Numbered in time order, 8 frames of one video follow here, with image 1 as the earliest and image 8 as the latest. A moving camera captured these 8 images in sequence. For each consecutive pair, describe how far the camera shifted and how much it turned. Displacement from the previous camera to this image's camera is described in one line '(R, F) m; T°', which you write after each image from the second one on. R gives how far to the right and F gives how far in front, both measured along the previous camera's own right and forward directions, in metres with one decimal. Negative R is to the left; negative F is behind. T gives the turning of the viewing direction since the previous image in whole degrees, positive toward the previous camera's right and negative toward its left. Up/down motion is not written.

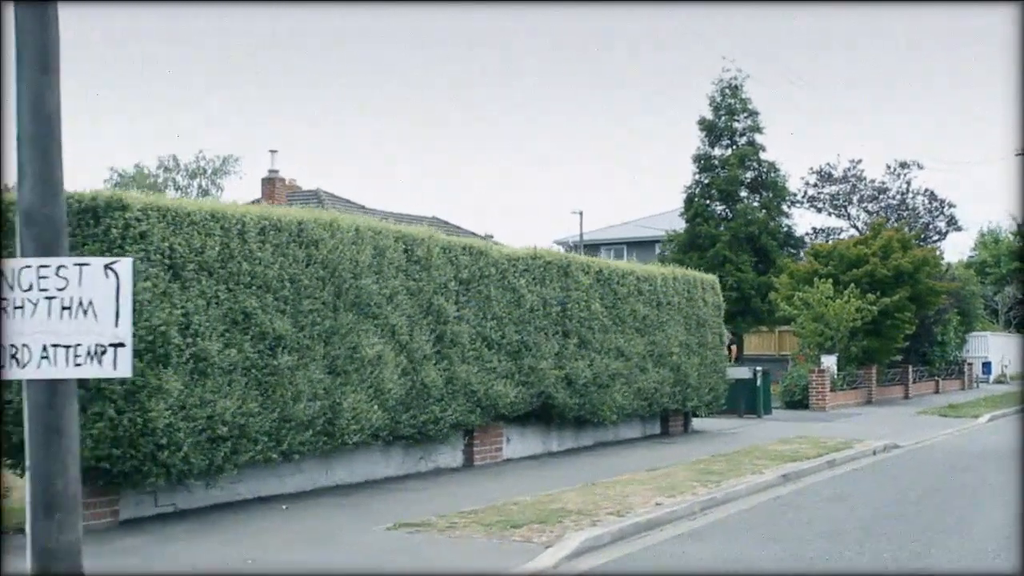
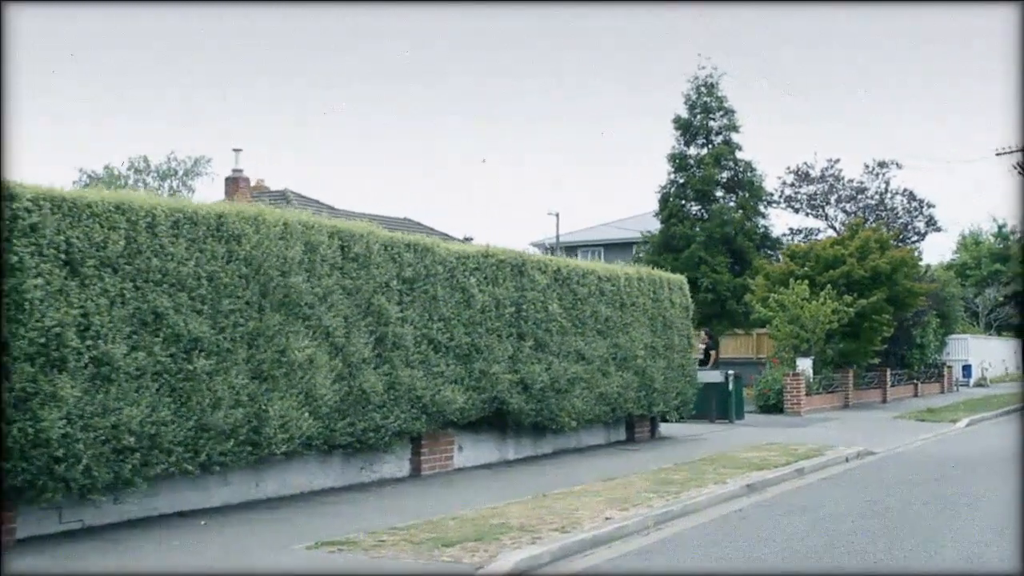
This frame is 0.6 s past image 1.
(+0.3, +0.7) m; +1°
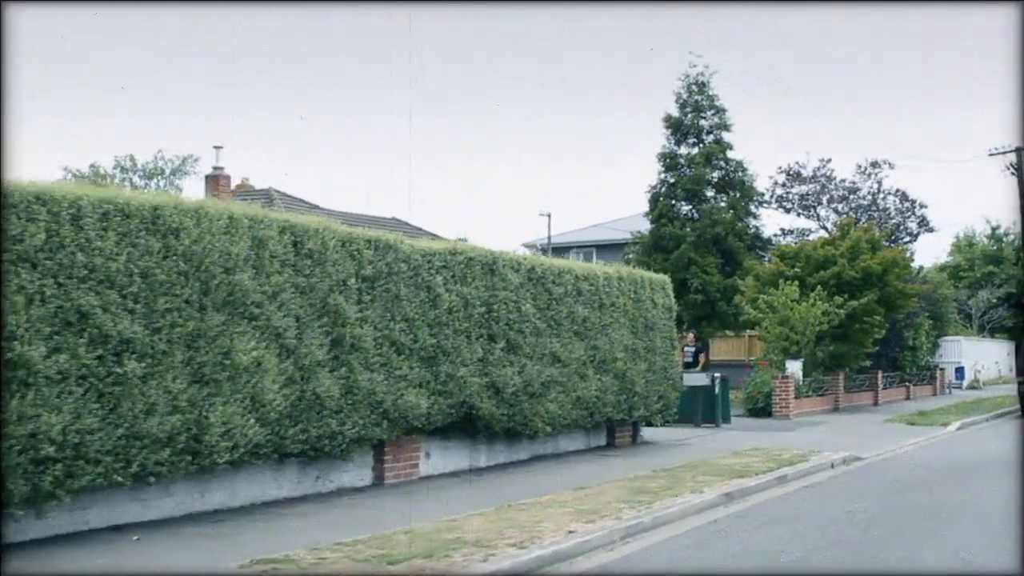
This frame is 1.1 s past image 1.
(+0.2, +0.6) m; 0°
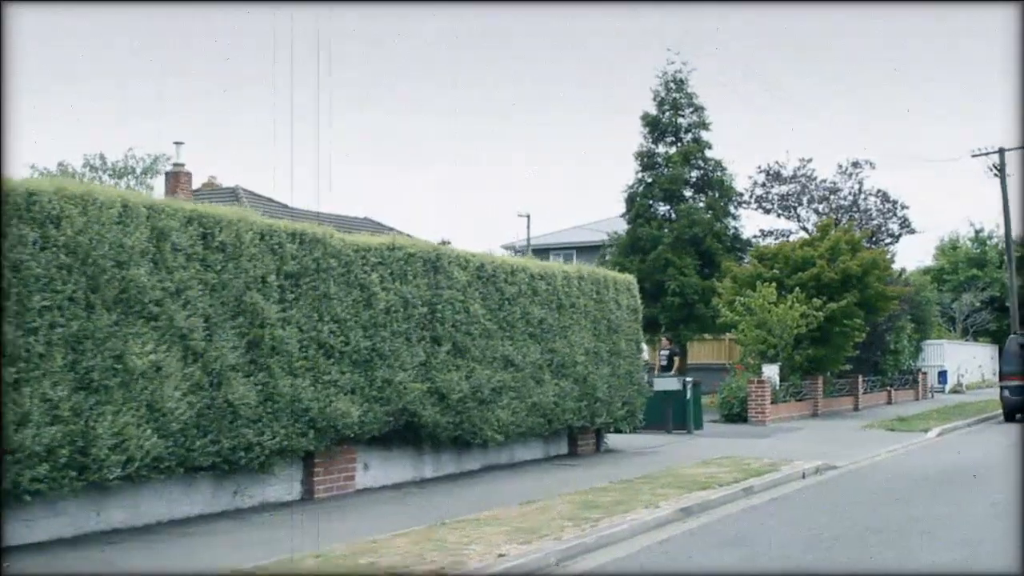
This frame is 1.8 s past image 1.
(+0.3, +1.0) m; 0°
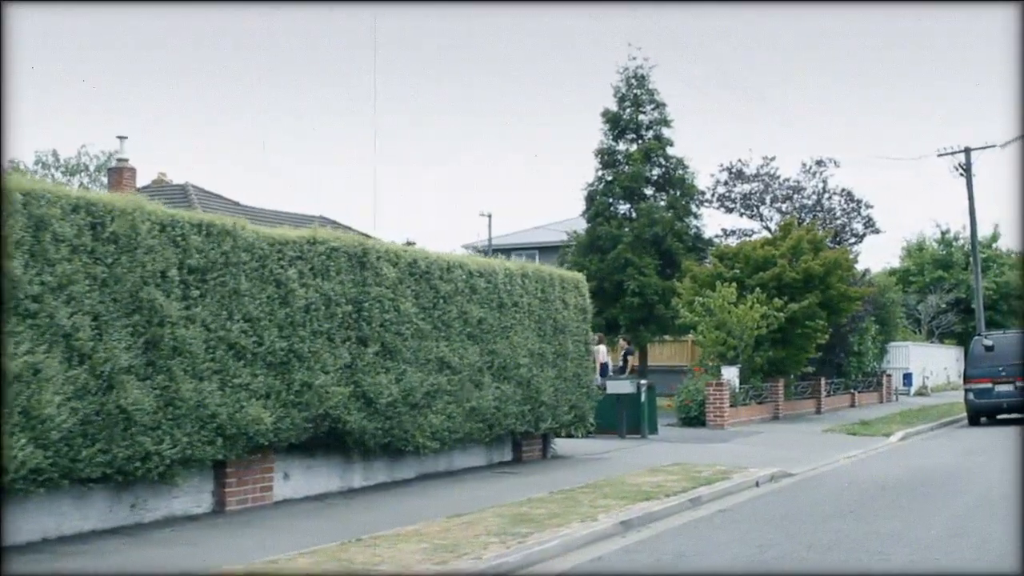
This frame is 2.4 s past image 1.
(+0.3, +0.8) m; +1°
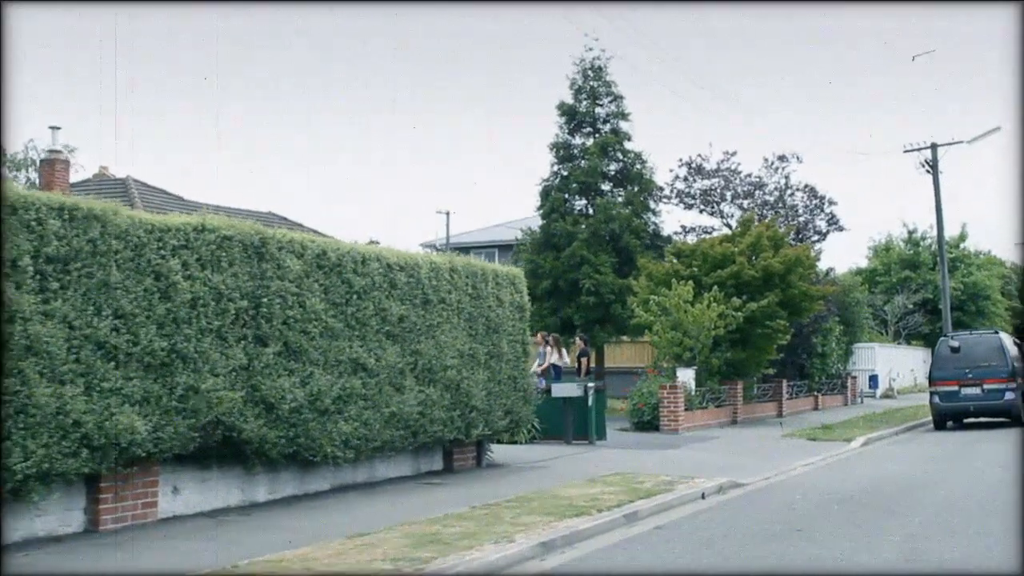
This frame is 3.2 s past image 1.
(+0.4, +1.1) m; +1°
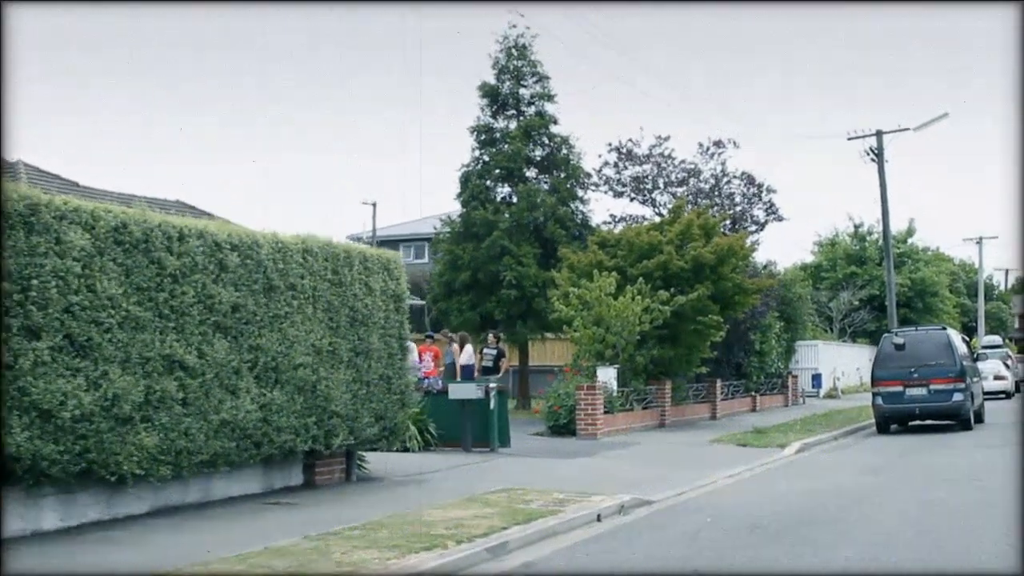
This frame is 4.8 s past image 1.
(+0.6, +2.1) m; +2°
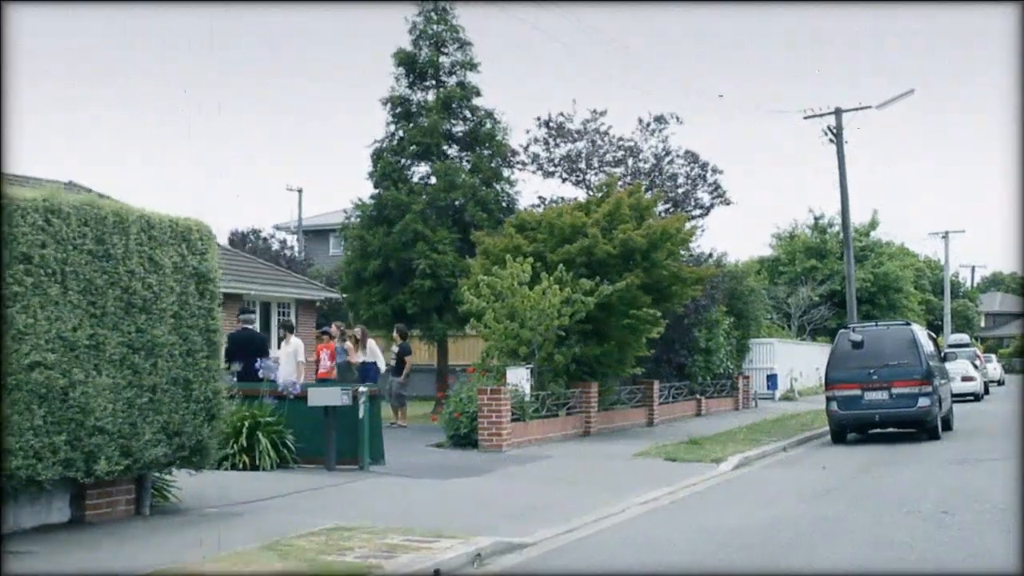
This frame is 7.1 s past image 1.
(+0.8, +3.0) m; +1°
